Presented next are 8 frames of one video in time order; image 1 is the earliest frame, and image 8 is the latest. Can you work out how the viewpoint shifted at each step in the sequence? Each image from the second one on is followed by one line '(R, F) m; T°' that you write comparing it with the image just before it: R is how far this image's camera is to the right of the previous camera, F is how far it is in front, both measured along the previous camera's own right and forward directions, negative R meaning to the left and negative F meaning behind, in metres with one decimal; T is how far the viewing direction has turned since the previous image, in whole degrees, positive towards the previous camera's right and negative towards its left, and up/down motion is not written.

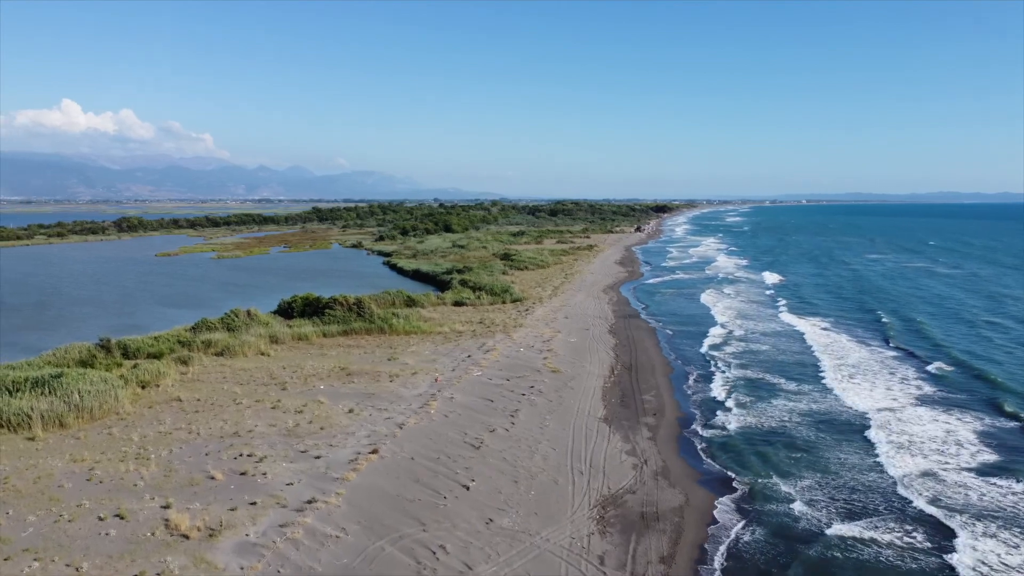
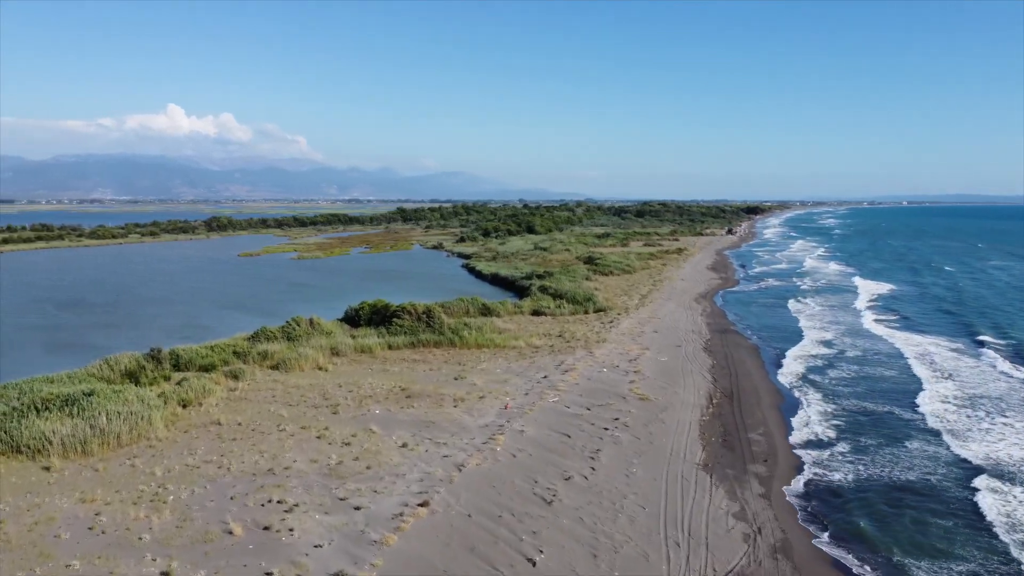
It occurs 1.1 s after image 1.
(0.0, +1.9) m; -6°
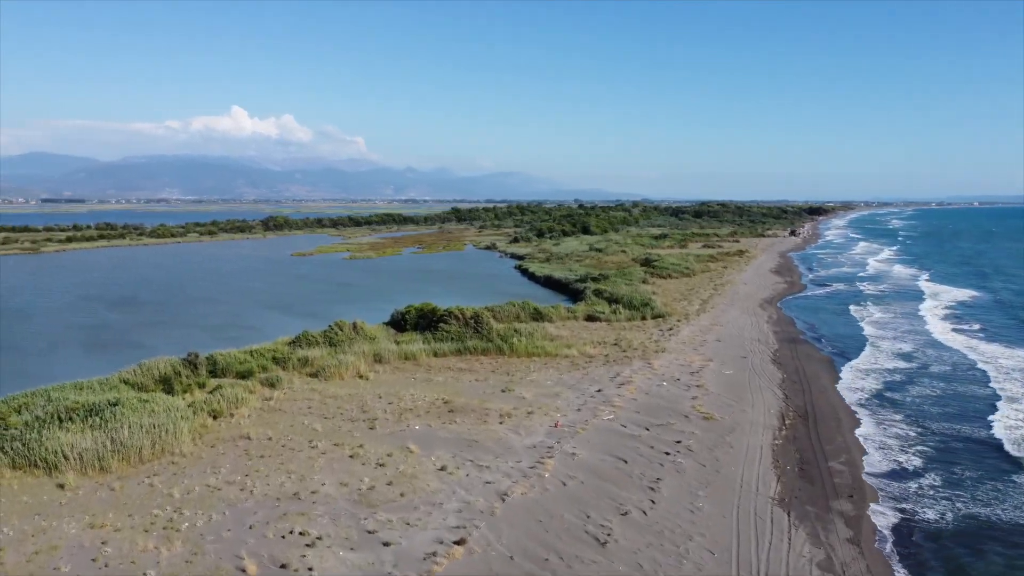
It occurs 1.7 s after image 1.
(0.0, +1.0) m; -4°
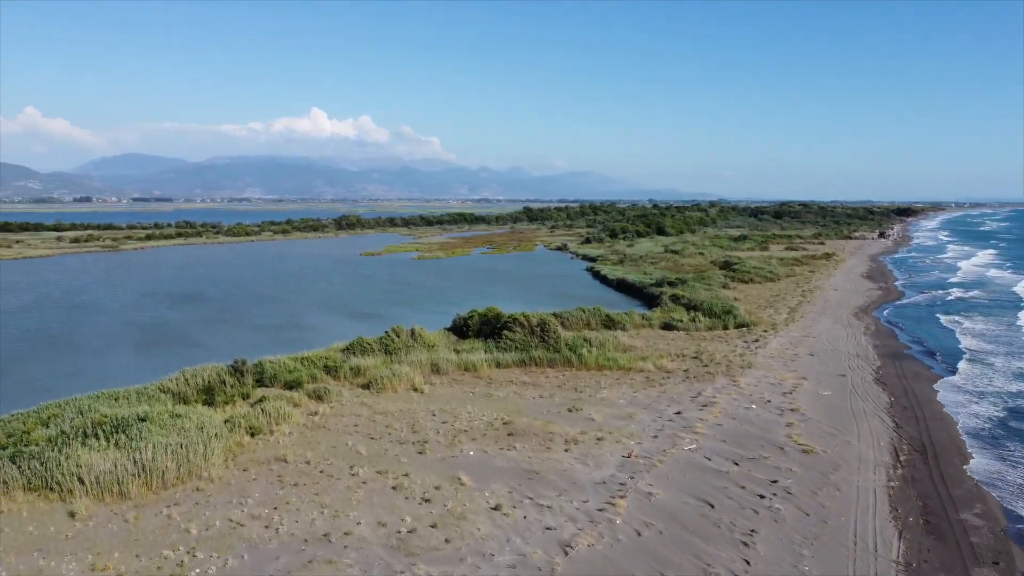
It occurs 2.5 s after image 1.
(0.0, +1.4) m; -5°
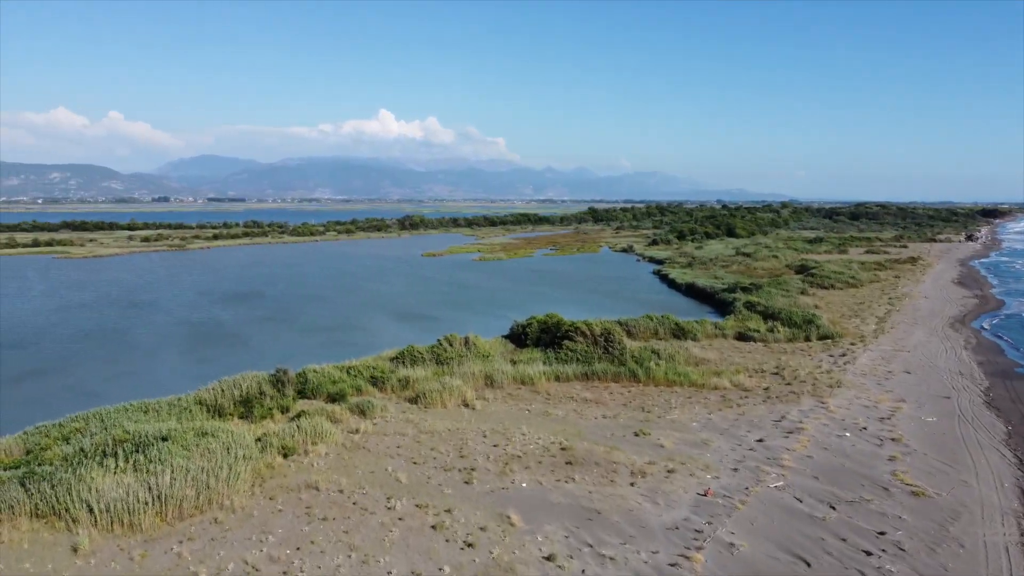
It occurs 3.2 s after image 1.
(0.0, +1.2) m; -4°
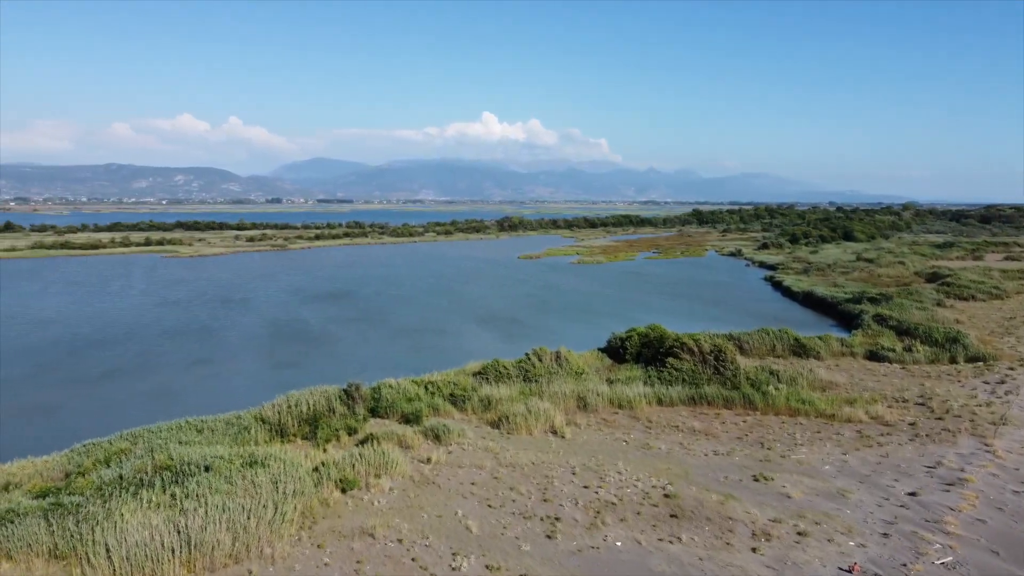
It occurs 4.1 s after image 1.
(0.0, +1.6) m; -7°
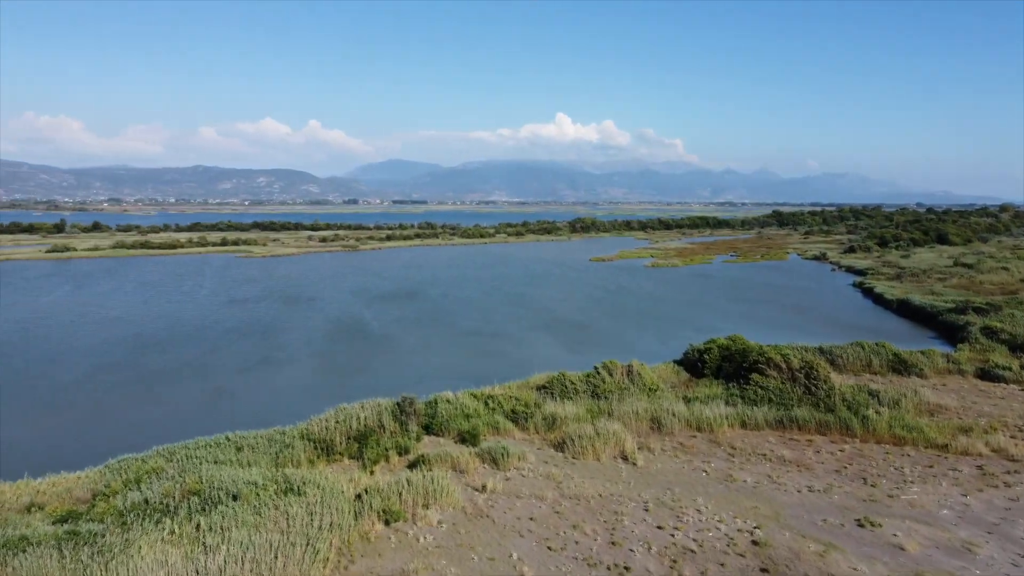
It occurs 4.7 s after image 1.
(+0.1, +1.0) m; -5°
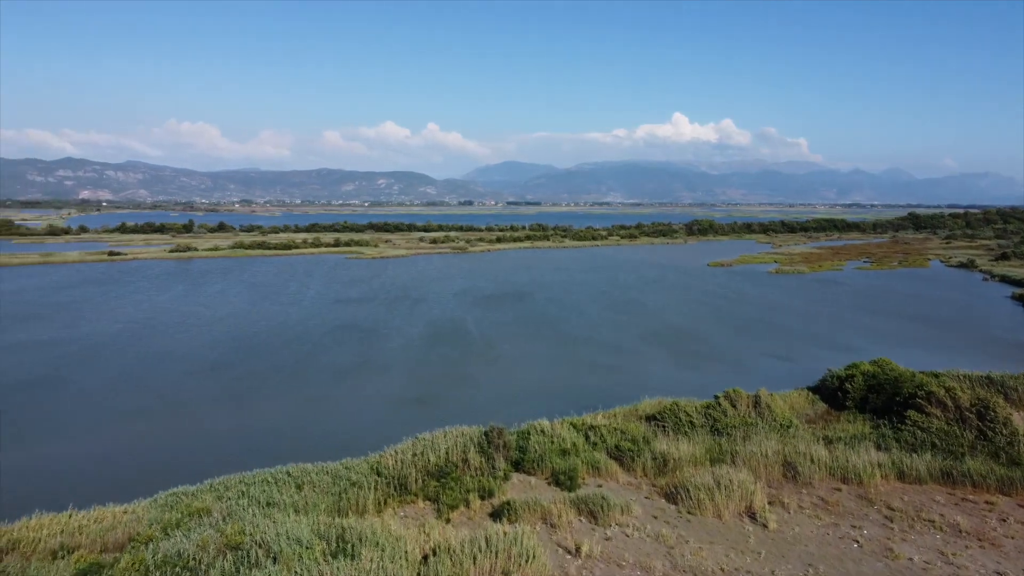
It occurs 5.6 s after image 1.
(+0.1, +1.5) m; -8°
